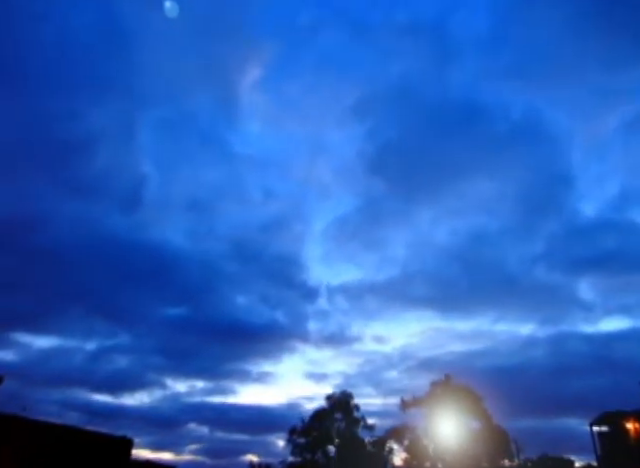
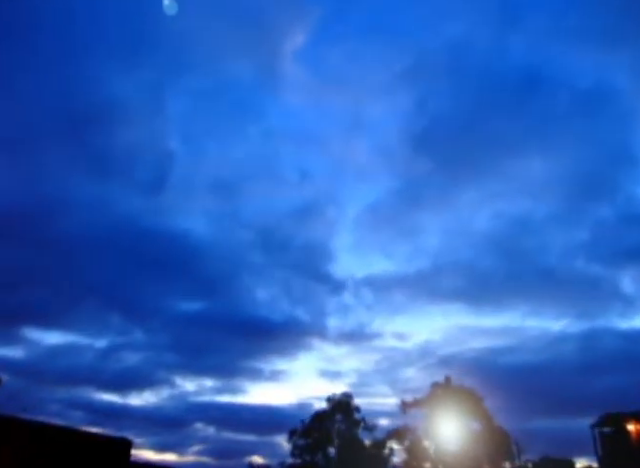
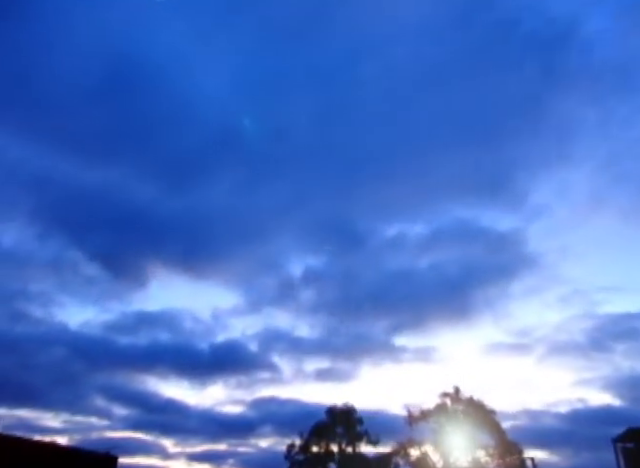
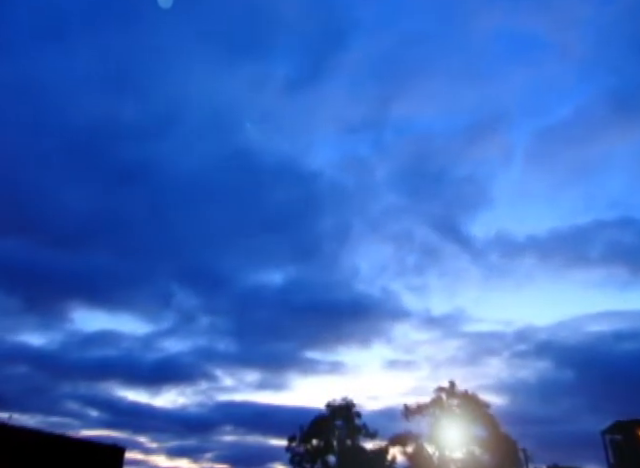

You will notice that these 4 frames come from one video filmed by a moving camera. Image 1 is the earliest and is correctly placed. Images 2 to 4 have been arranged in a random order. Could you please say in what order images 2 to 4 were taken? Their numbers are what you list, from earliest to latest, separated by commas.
2, 4, 3
